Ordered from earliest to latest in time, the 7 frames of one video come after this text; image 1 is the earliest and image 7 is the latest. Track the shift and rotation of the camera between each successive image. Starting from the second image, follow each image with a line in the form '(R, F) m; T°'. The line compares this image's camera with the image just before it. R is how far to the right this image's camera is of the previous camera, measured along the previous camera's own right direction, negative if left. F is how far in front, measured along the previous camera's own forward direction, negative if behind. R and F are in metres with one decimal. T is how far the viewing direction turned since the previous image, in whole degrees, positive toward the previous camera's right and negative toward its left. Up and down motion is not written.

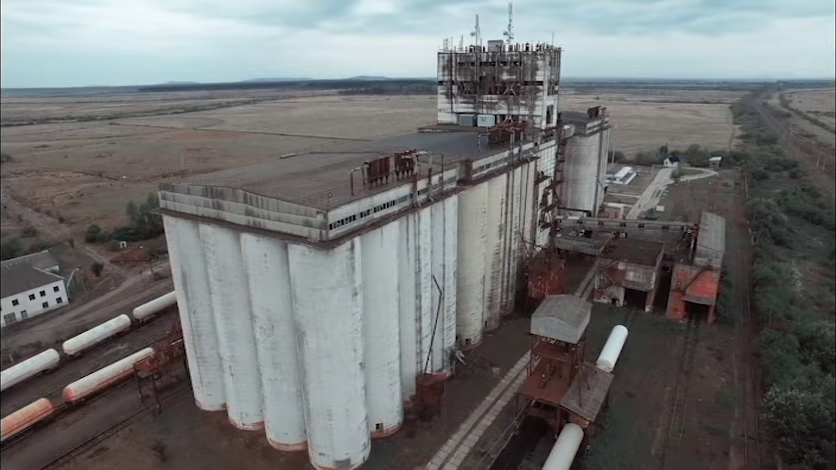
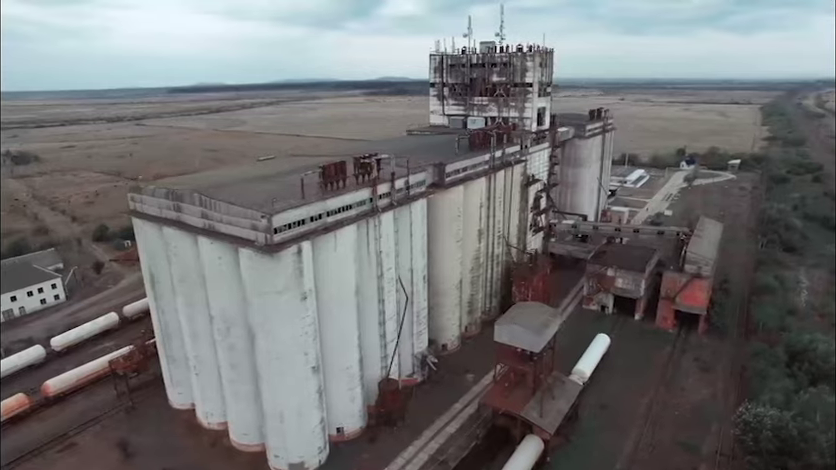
(+3.4, +0.3) m; -3°
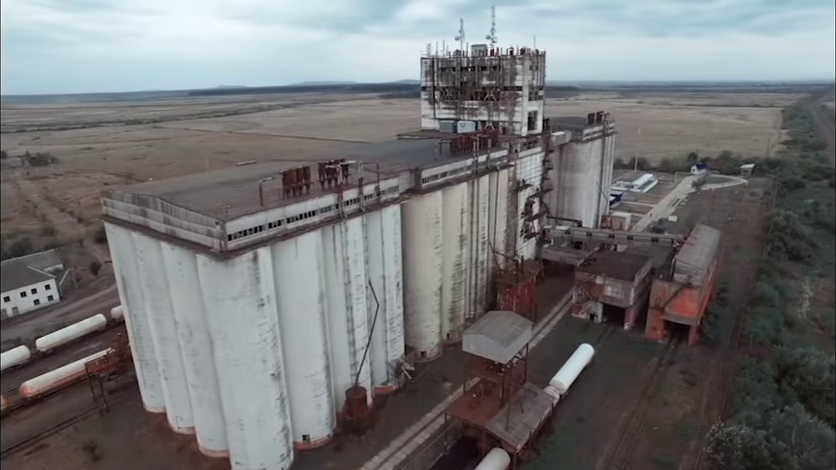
(+2.6, +0.5) m; -2°
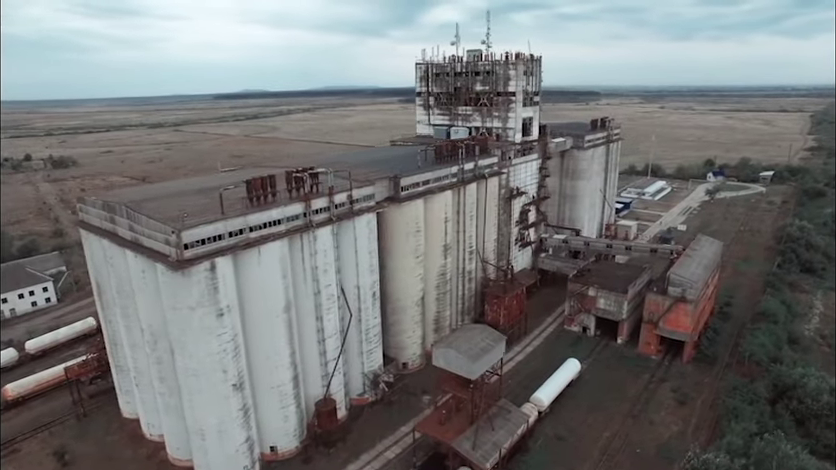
(+2.6, +0.7) m; -3°
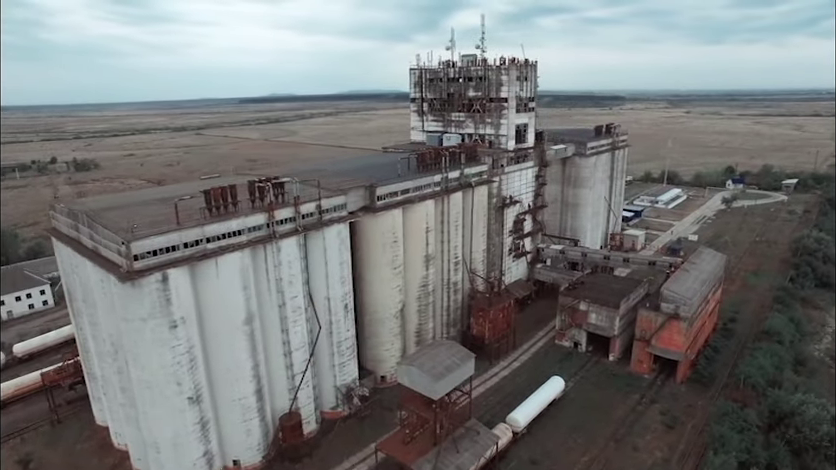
(+2.8, +0.9) m; -3°
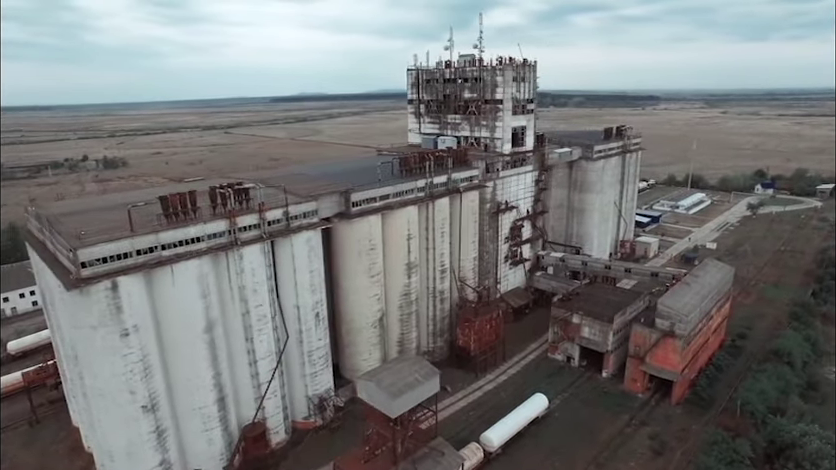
(+3.0, +1.2) m; -4°
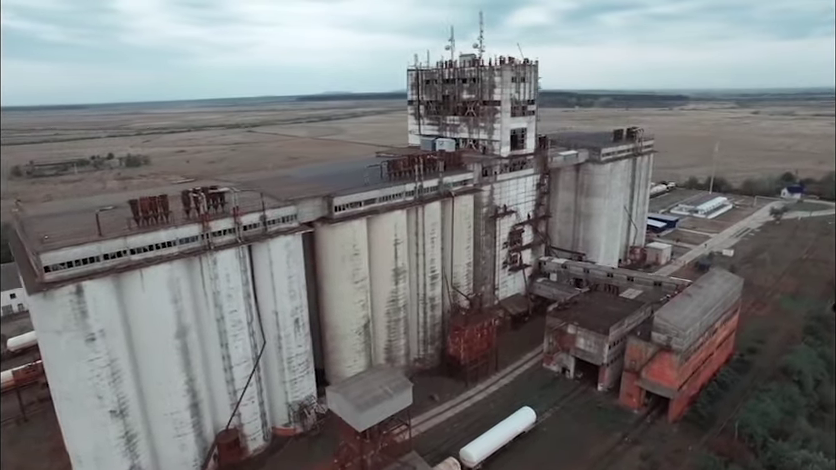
(+2.3, +0.9) m; -3°
